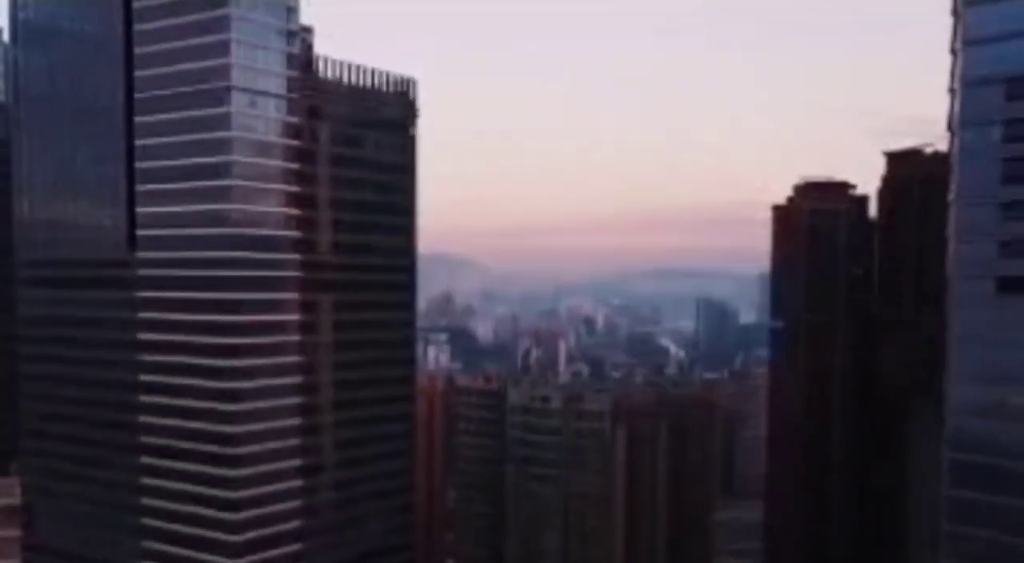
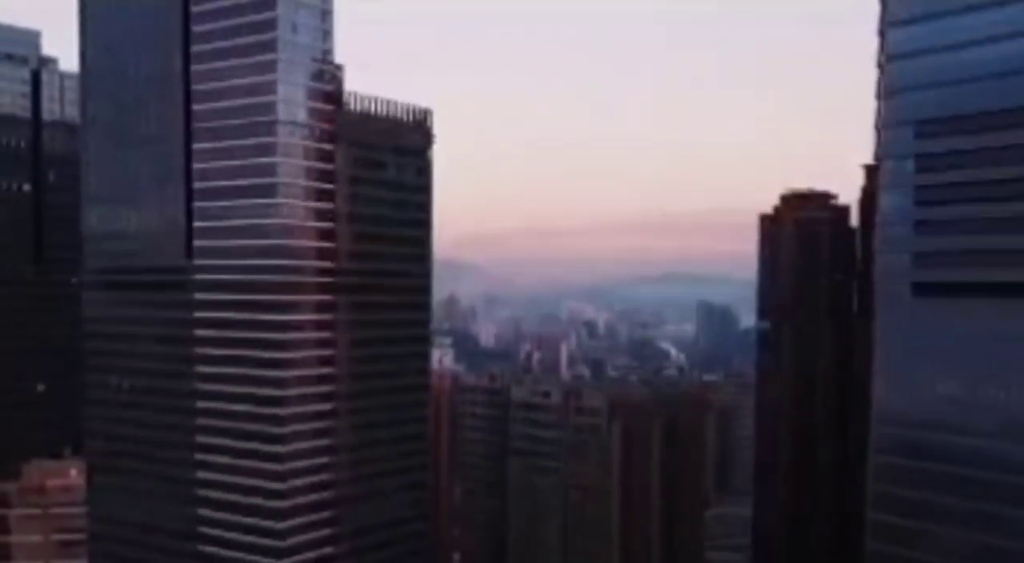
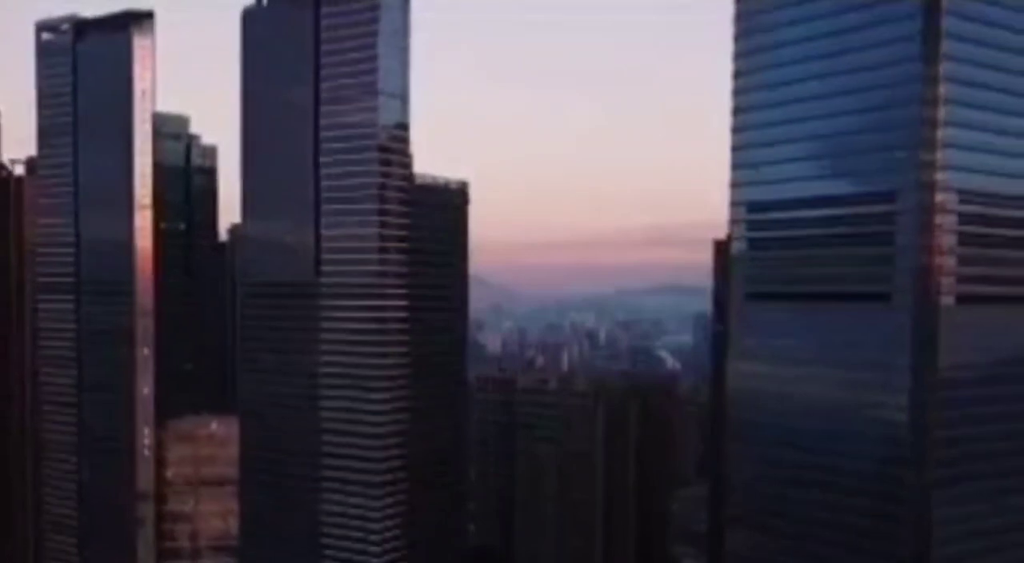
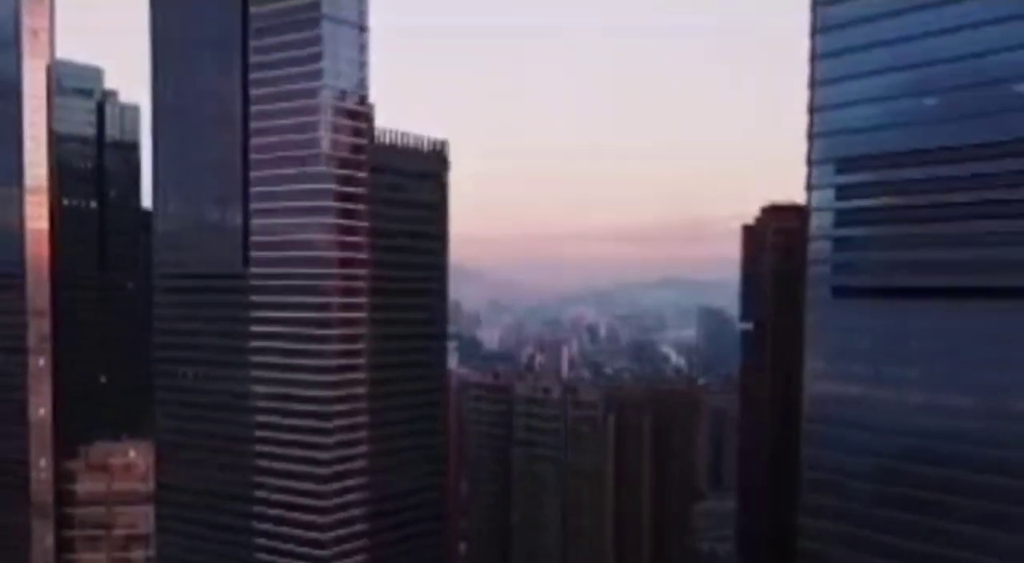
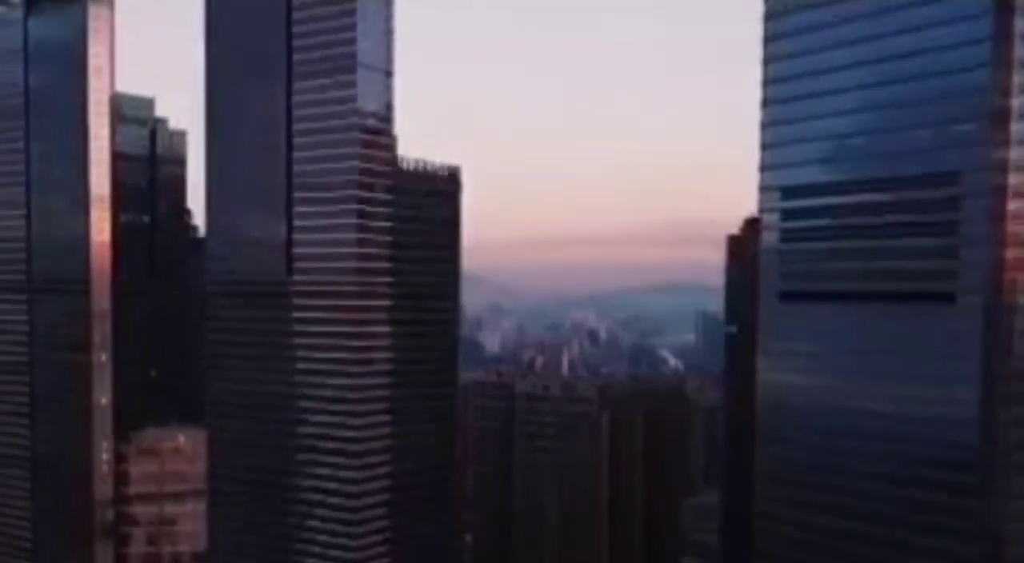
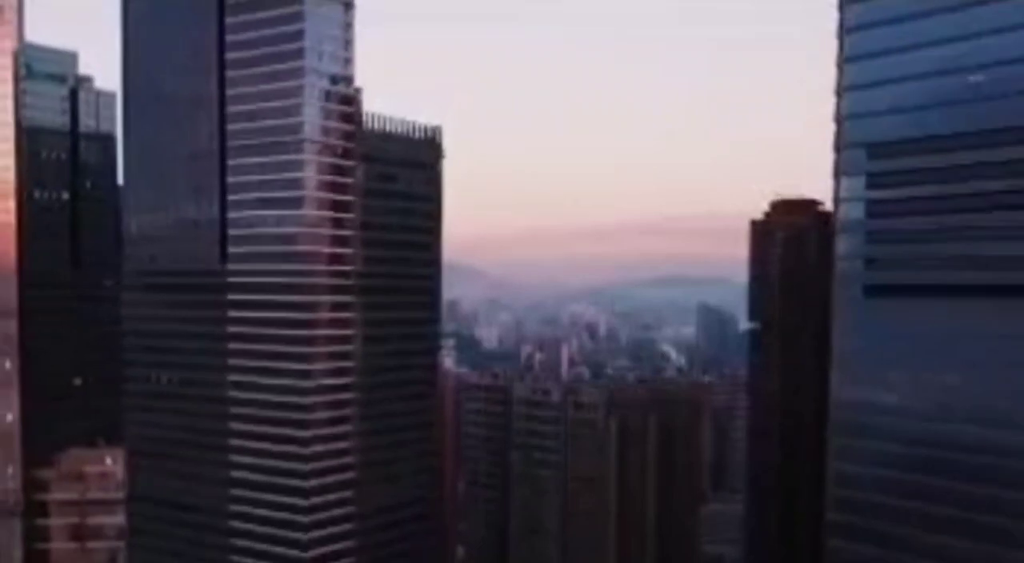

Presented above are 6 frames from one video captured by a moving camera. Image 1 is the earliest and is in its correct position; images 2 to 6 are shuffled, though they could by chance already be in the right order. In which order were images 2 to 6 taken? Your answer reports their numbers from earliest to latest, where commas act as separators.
2, 6, 4, 5, 3
